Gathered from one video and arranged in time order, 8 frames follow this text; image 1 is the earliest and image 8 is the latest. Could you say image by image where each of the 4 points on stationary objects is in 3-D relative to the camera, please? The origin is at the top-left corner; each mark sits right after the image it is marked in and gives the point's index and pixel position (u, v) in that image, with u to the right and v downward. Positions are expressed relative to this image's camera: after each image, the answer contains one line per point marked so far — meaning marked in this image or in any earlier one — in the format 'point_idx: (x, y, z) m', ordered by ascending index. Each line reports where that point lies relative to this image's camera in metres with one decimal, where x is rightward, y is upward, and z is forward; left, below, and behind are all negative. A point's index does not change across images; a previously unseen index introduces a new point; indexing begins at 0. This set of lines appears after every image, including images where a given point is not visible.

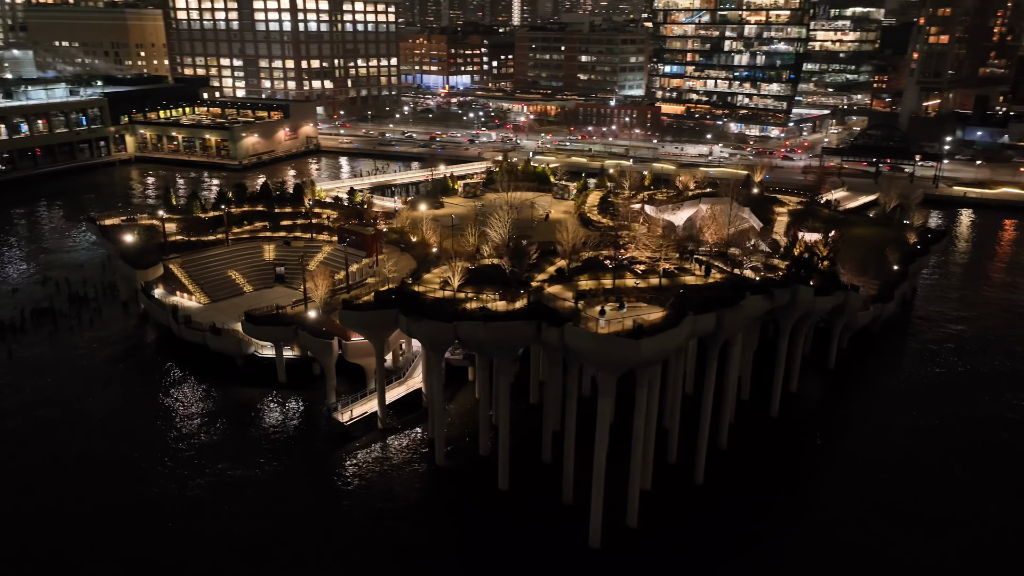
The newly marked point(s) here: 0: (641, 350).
0: (+2.7, -1.3, +16.1) m
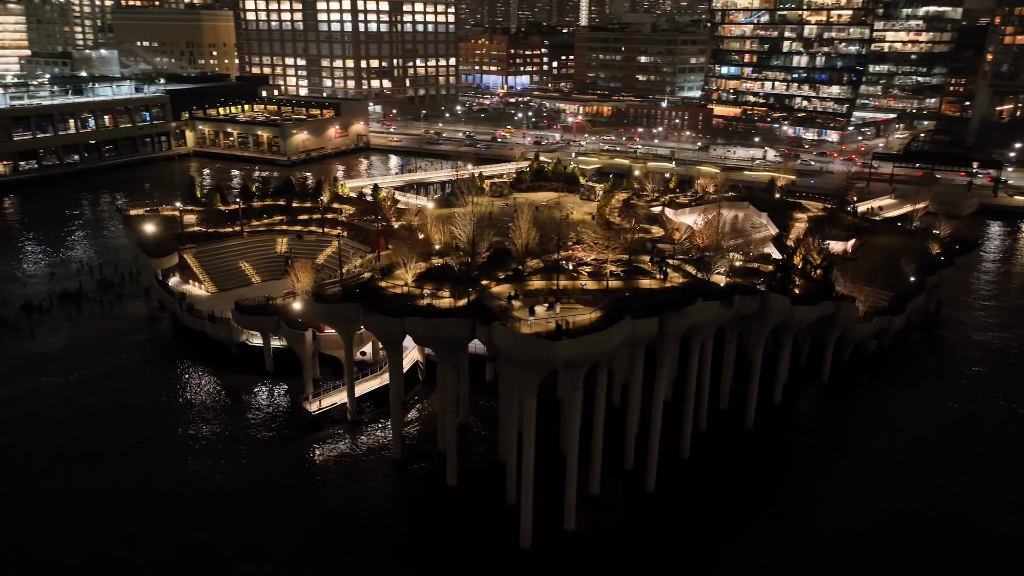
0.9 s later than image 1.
0: (+0.9, -1.4, +16.0) m
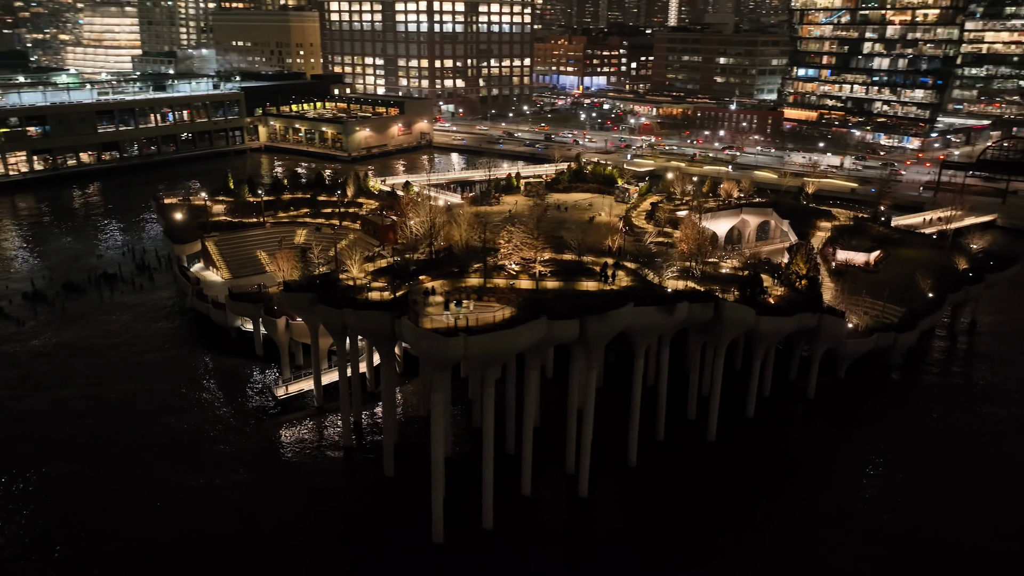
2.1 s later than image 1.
0: (-1.4, -1.3, +16.0) m
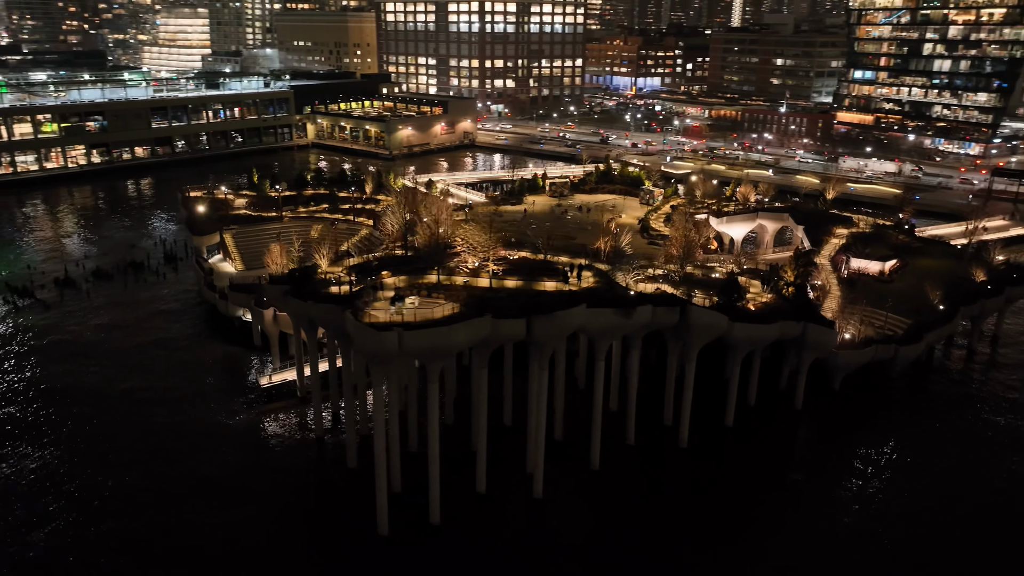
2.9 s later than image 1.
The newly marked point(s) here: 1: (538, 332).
0: (-2.8, -1.2, +16.2) m
1: (+0.6, -1.1, +18.1) m
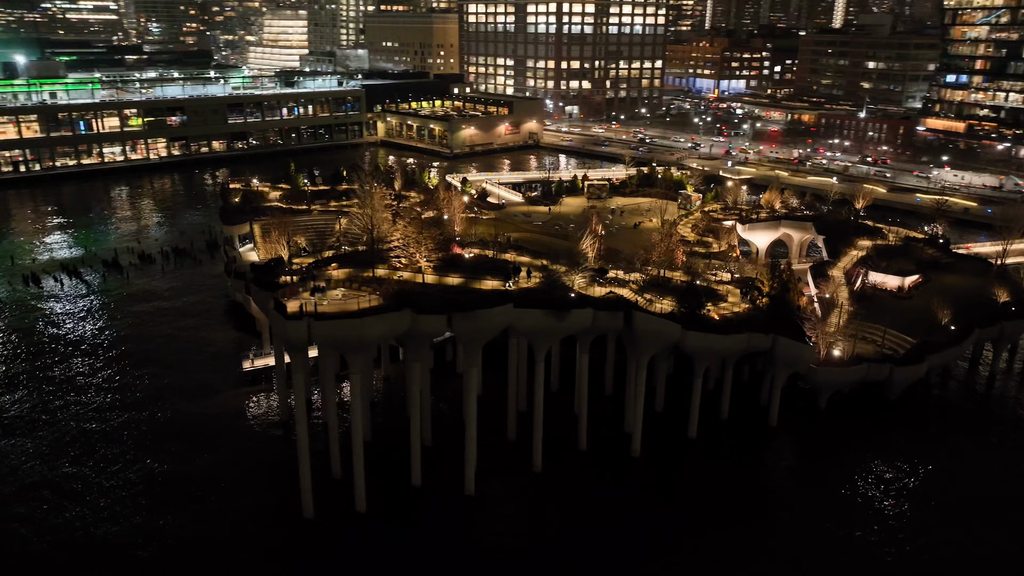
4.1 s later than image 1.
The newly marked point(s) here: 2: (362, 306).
0: (-4.9, -1.0, +16.8) m
1: (-1.3, -1.0, +18.2) m
2: (-3.6, -0.4, +17.7) m
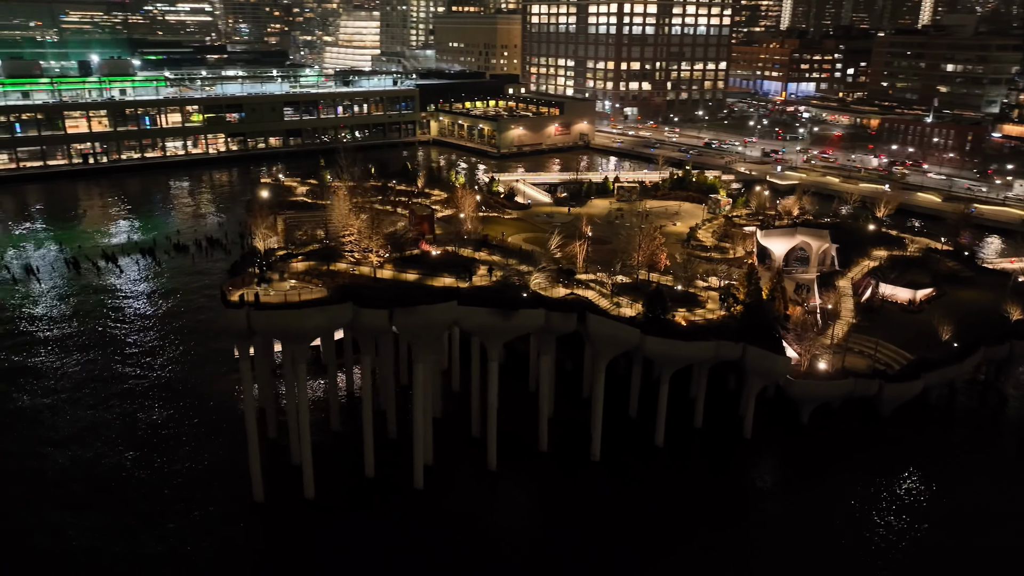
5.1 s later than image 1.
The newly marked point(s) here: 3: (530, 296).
0: (-6.5, -0.7, +17.4) m
1: (-2.8, -0.9, +18.4) m
2: (-5.0, -0.2, +18.2) m
3: (+0.5, -0.2, +20.0) m
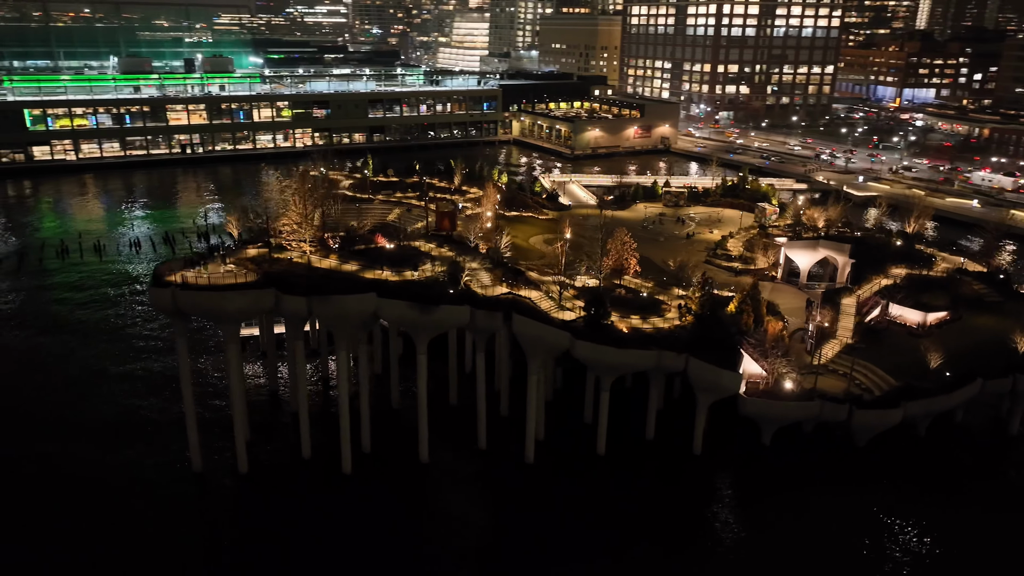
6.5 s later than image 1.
0: (-8.8, -0.2, +18.7) m
1: (-4.9, -0.6, +19.1) m
2: (-7.2, +0.2, +19.2) m
3: (-1.5, -0.2, +20.1) m
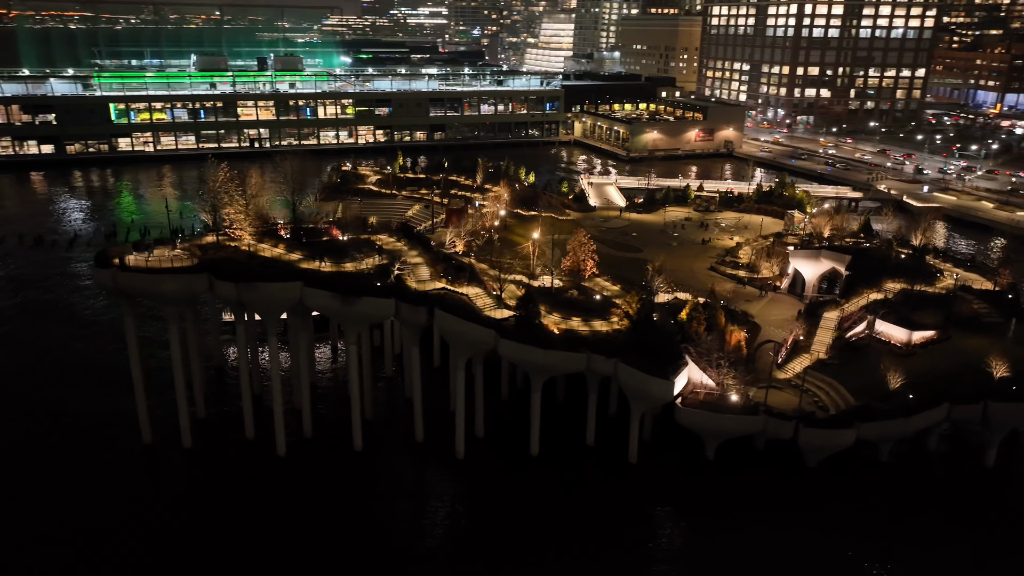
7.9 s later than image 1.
0: (-11.0, +0.3, +20.0) m
1: (-7.1, -0.3, +19.9) m
2: (-9.3, +0.6, +20.3) m
3: (-3.5, 0.0, +20.5) m
